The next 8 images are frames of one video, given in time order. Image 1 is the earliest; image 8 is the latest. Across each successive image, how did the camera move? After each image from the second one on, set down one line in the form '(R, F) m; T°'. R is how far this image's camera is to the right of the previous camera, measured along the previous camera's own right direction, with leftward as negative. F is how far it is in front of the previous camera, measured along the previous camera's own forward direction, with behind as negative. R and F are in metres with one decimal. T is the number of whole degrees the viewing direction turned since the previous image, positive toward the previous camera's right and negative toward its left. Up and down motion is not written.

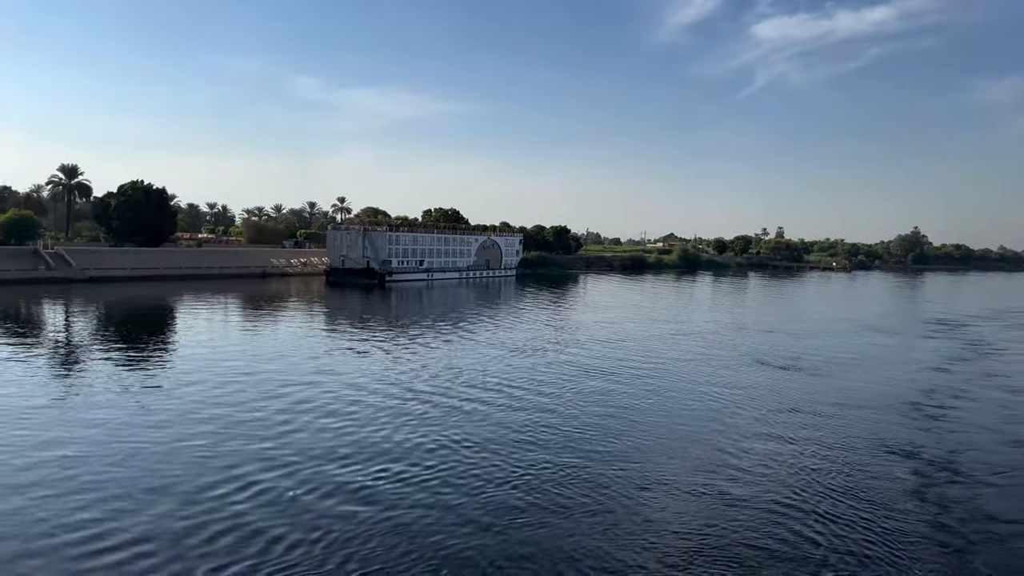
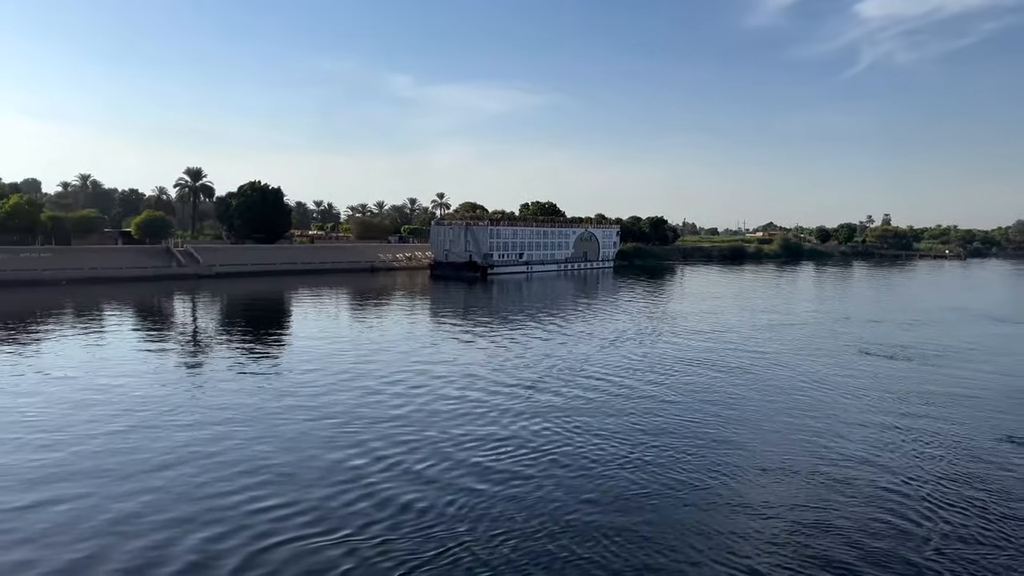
(-0.3, -1.3) m; -7°
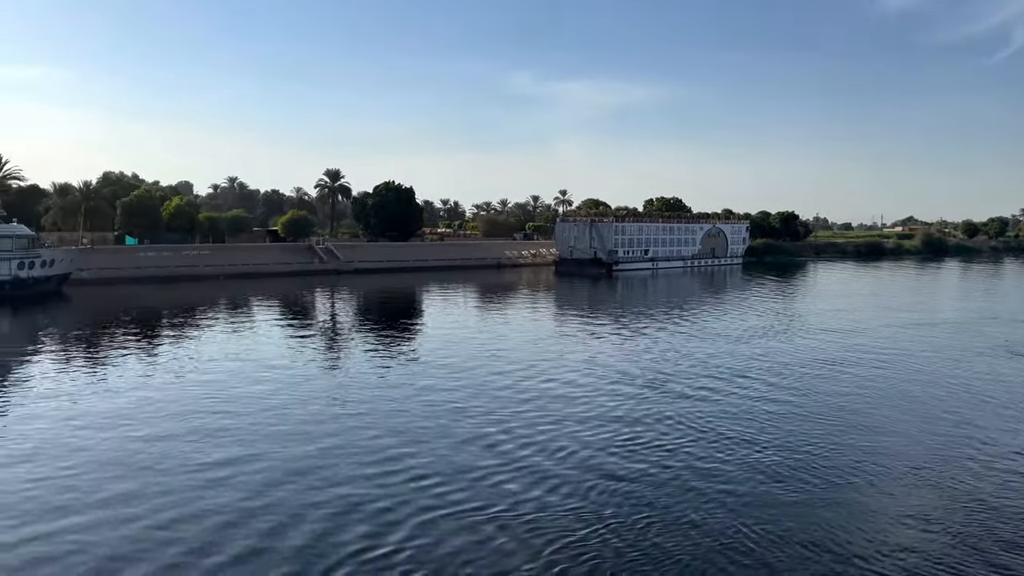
(-0.4, -0.7) m; -8°
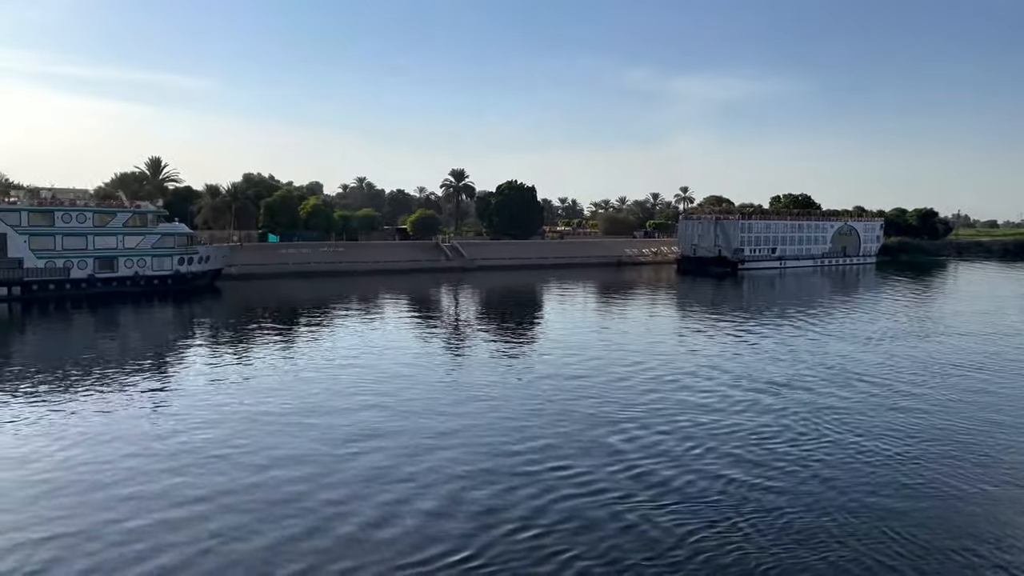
(-0.5, -0.6) m; -8°
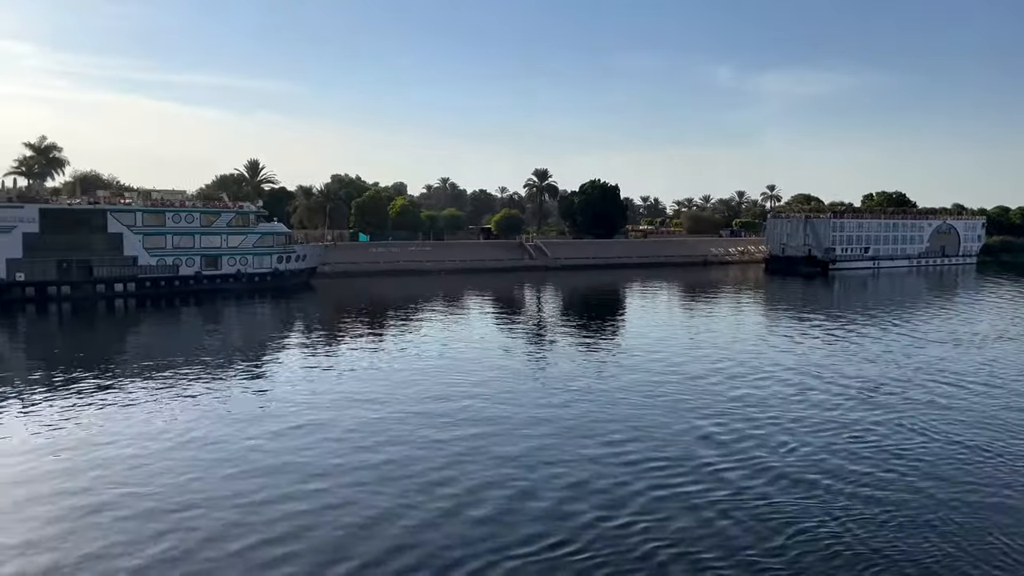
(-0.4, -0.4) m; -5°
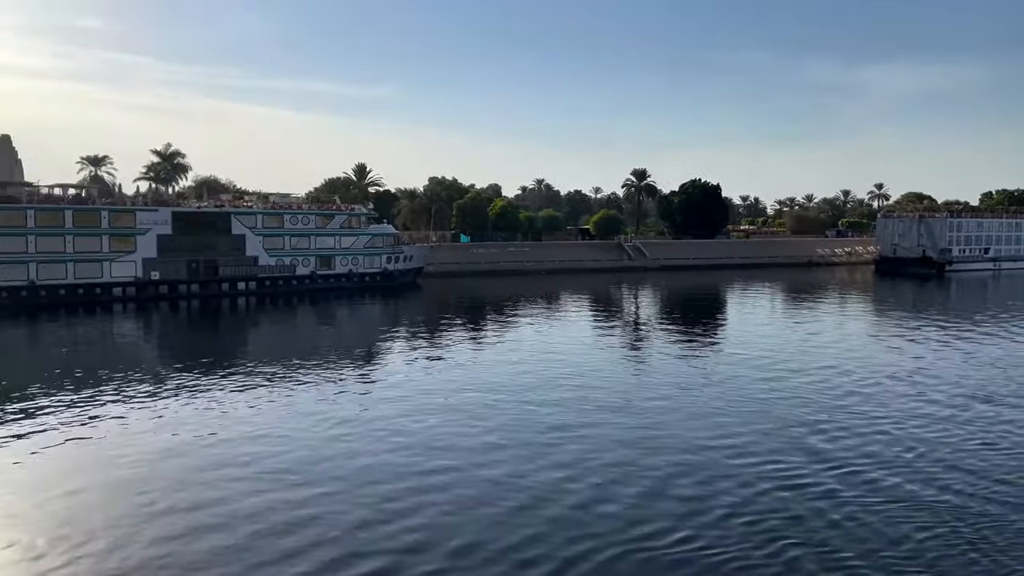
(-0.6, -0.4) m; -6°
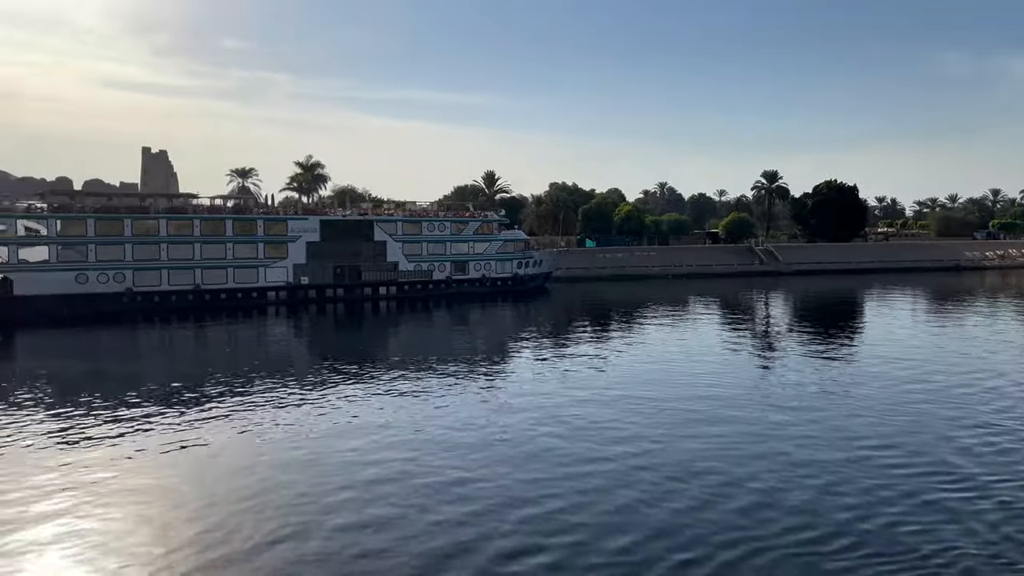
(-0.7, -0.5) m; -8°
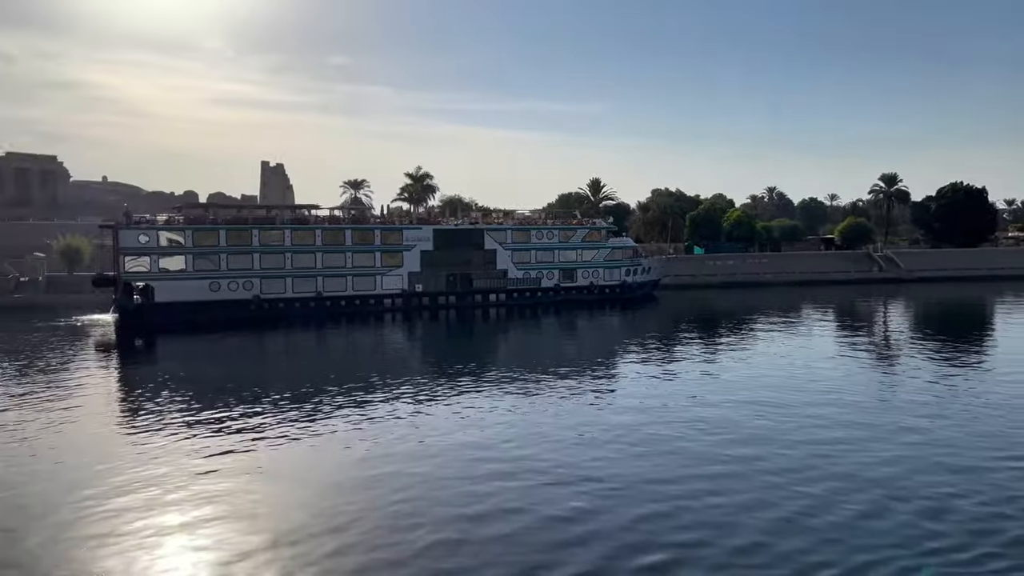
(-0.4, -0.3) m; -7°
